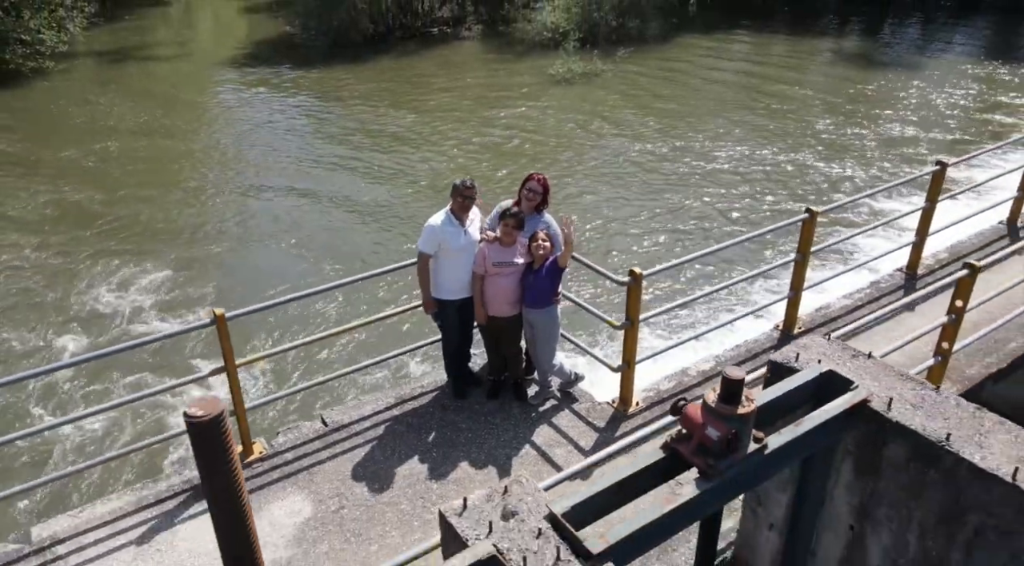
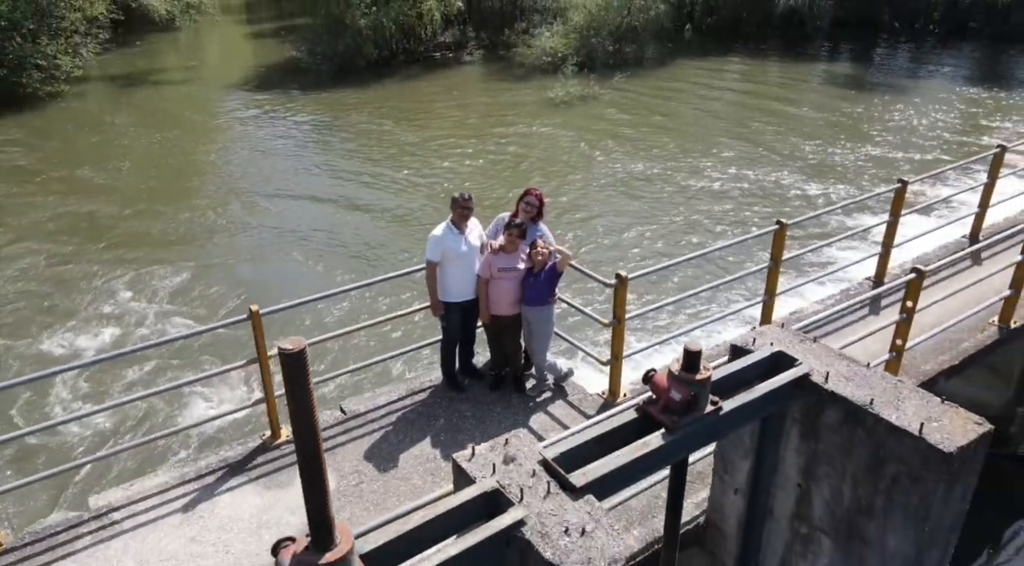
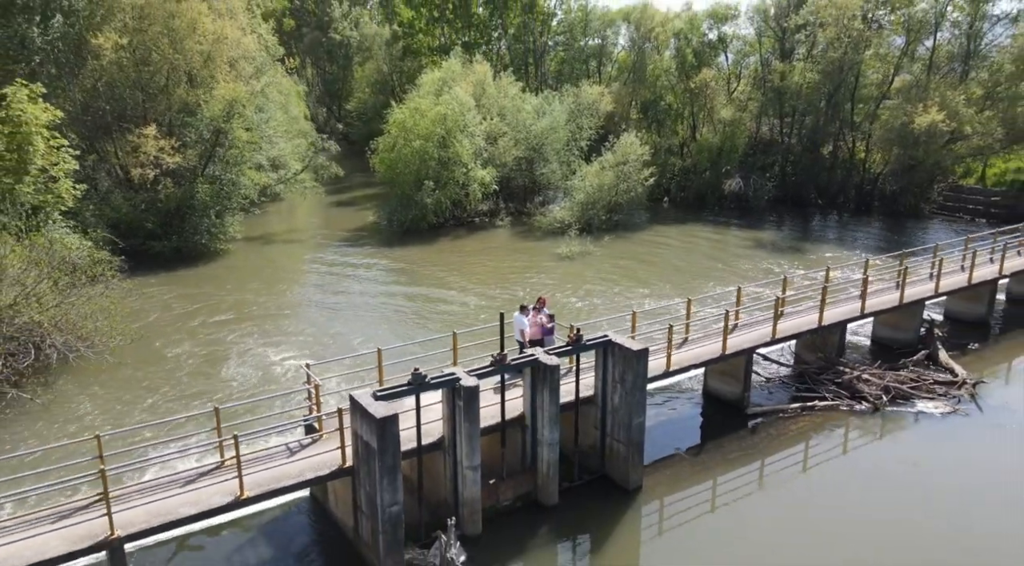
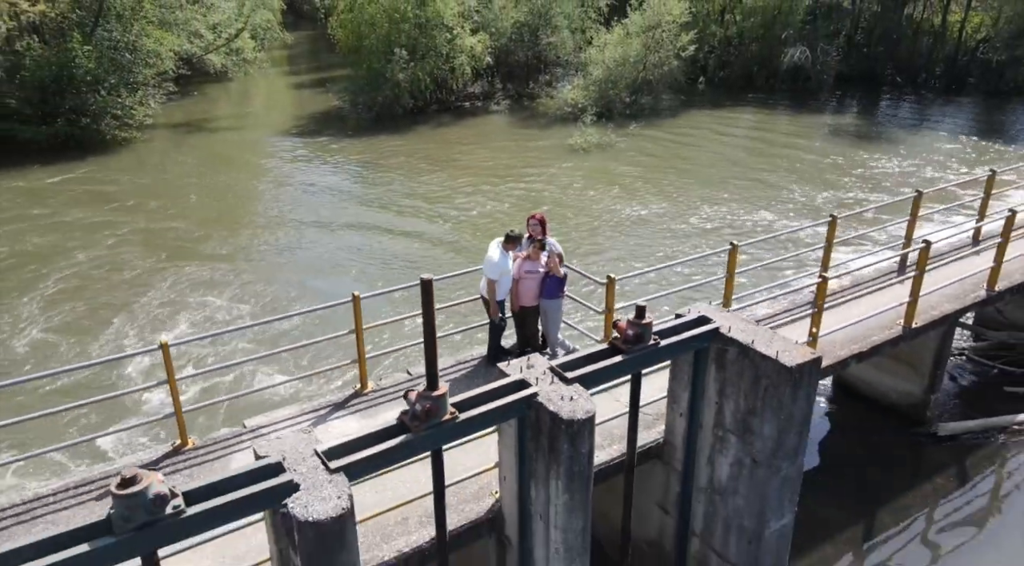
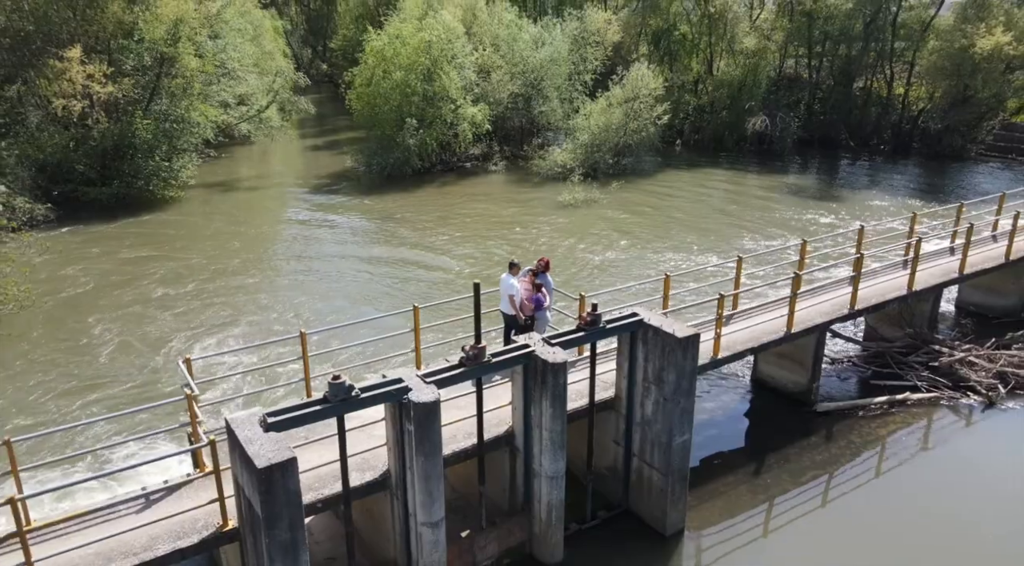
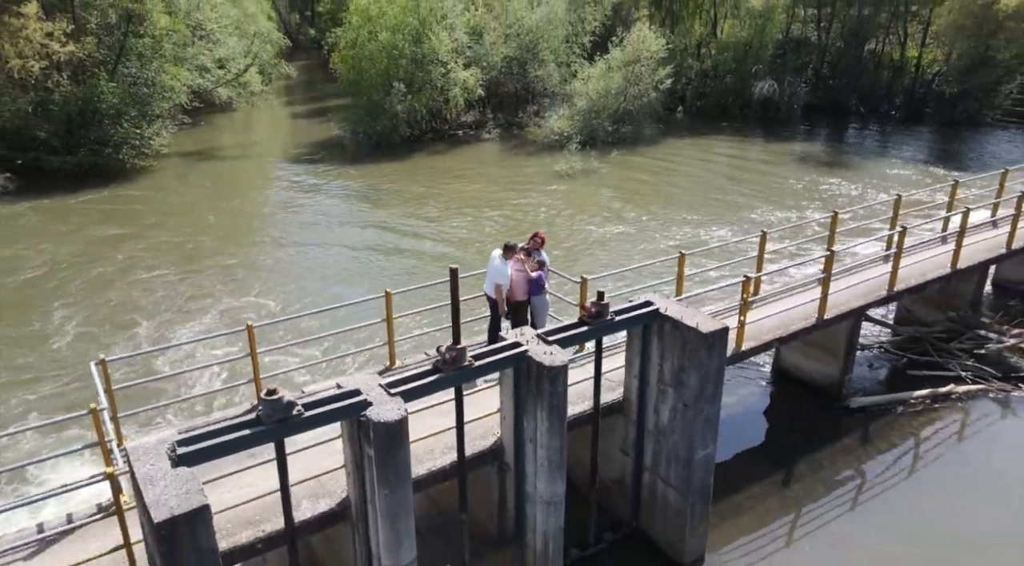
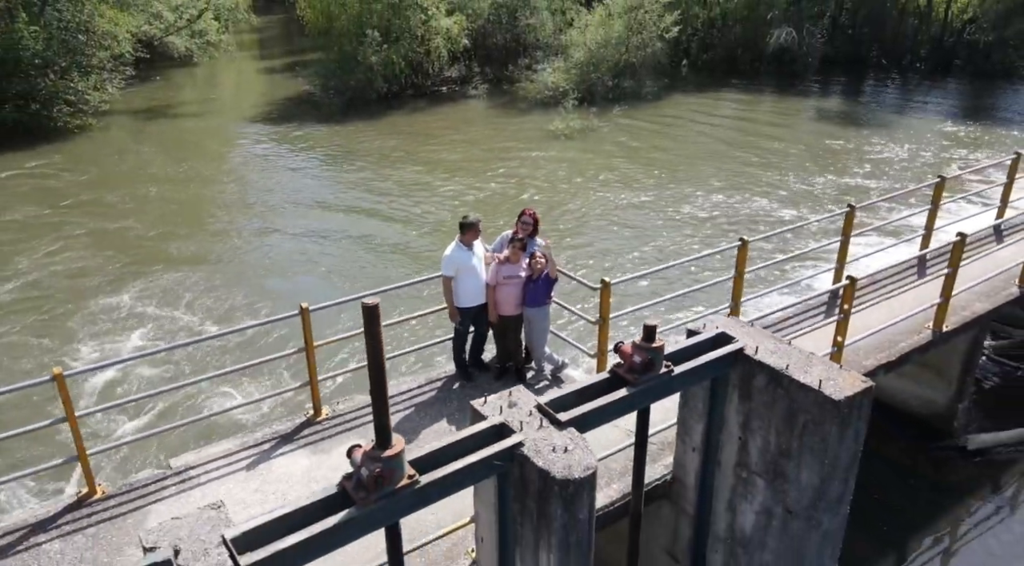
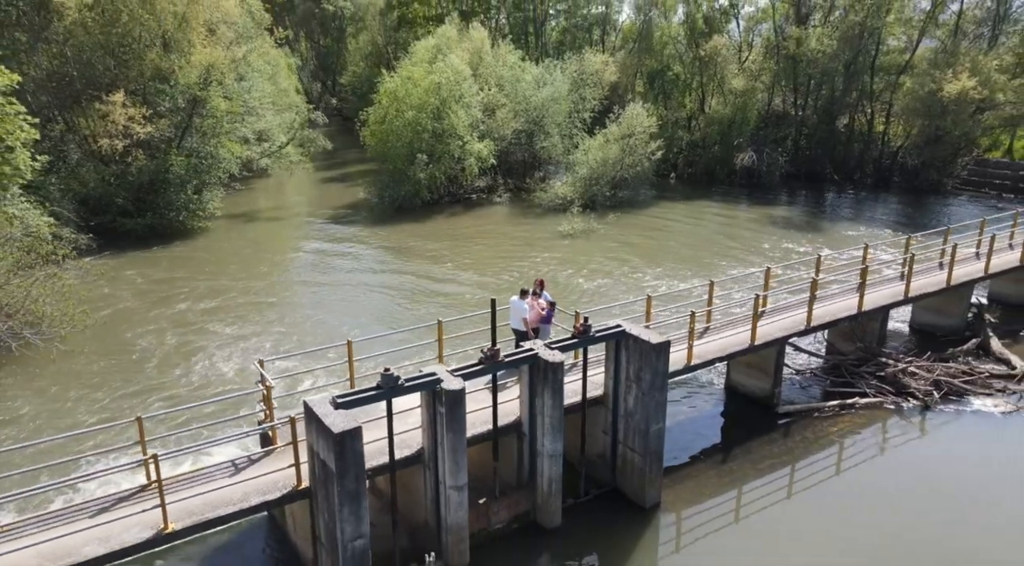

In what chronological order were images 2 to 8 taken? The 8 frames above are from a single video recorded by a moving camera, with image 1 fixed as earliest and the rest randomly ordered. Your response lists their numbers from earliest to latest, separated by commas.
2, 7, 4, 6, 5, 8, 3
